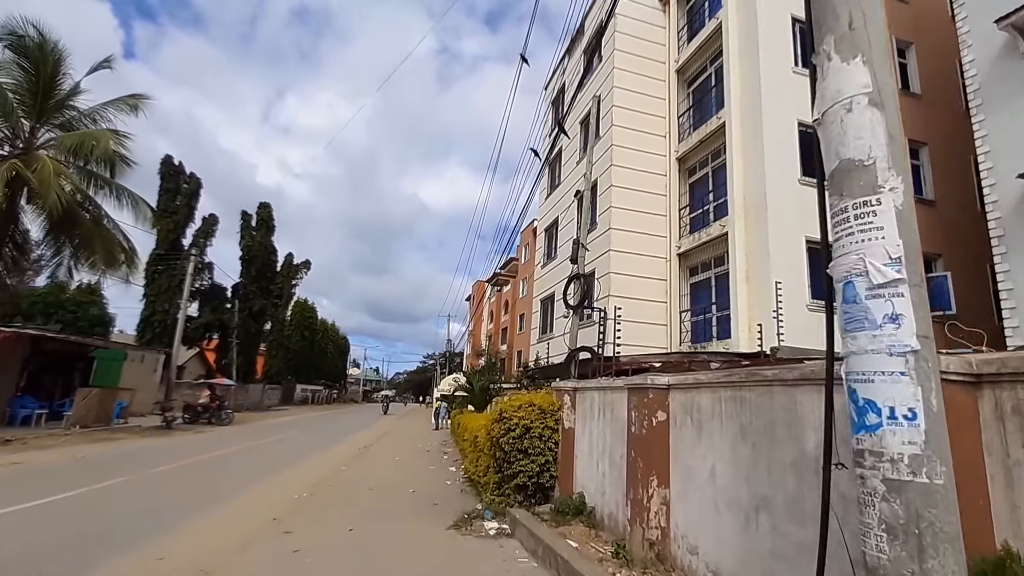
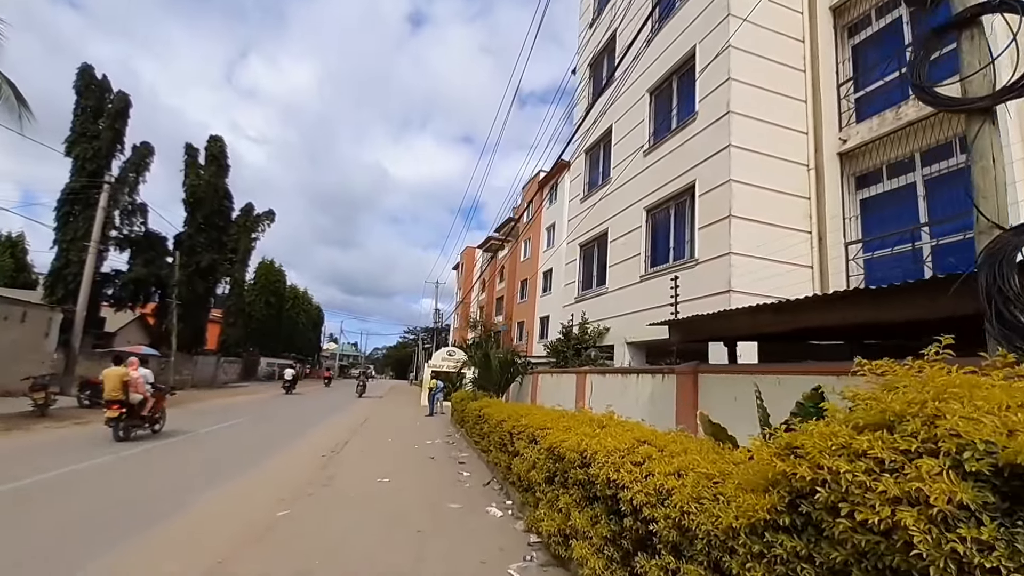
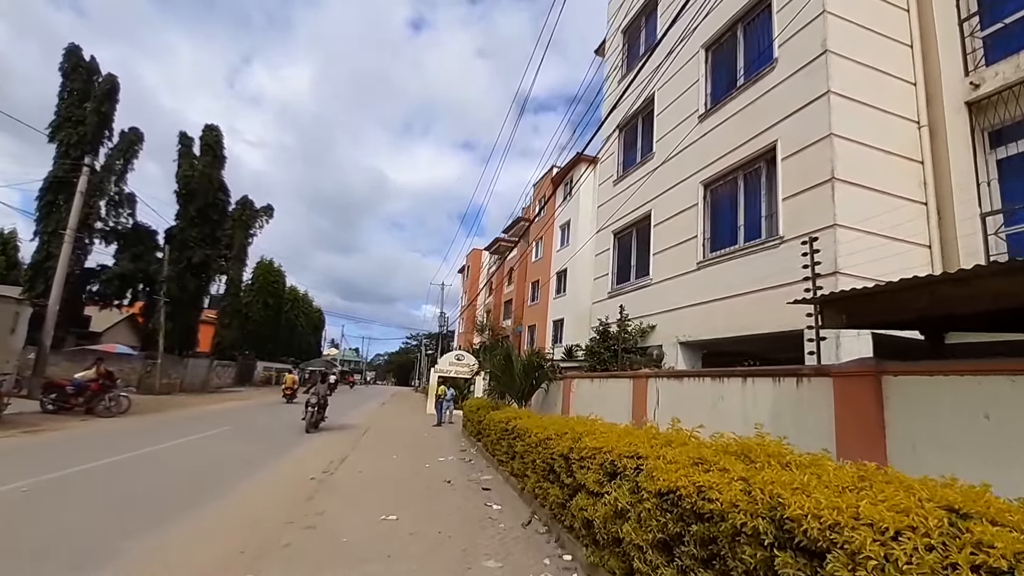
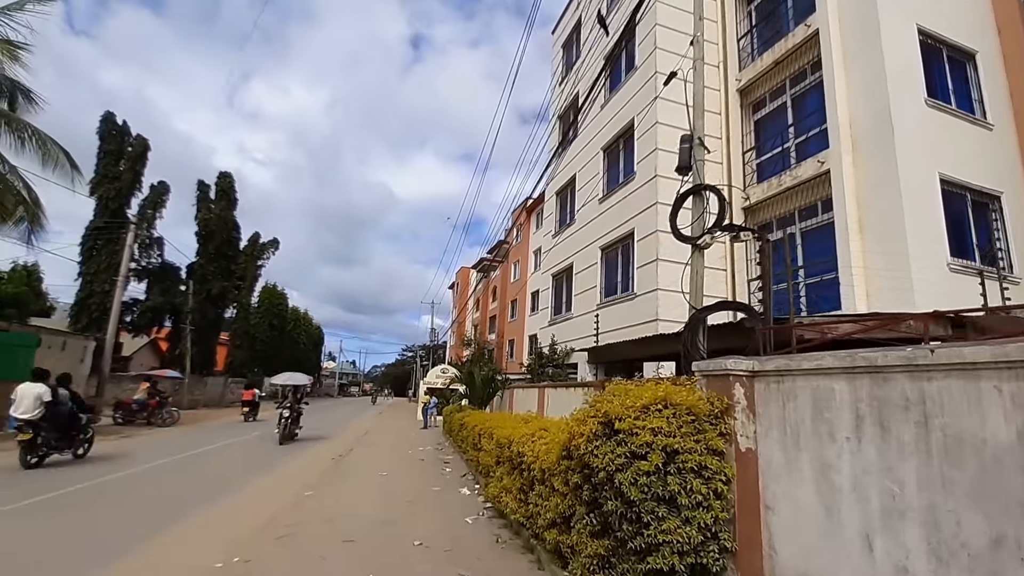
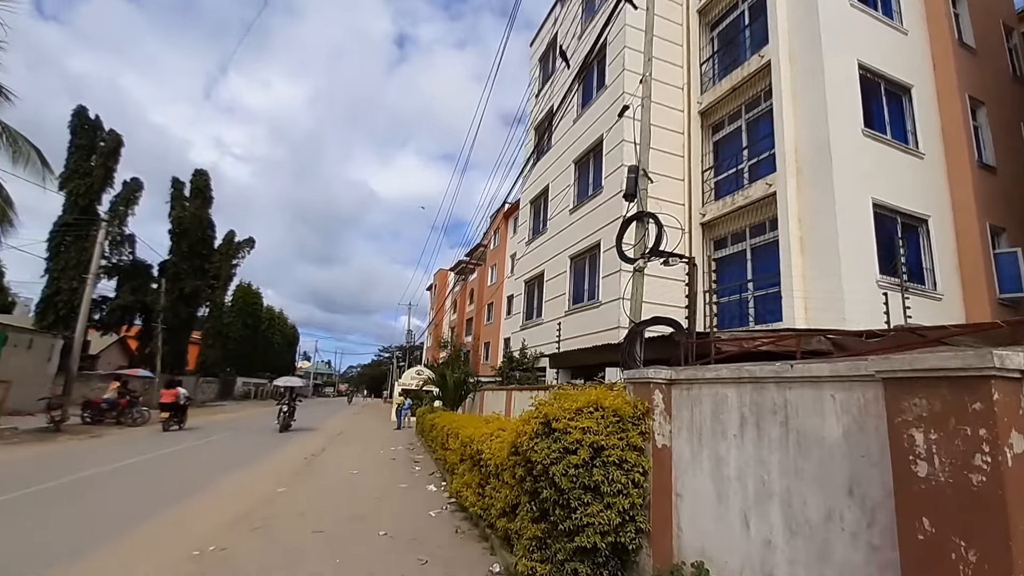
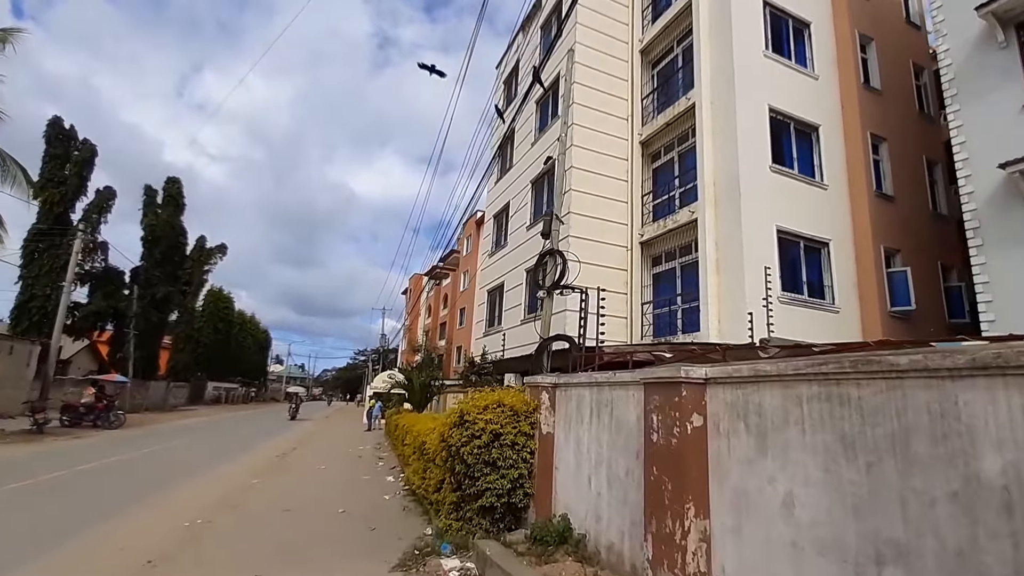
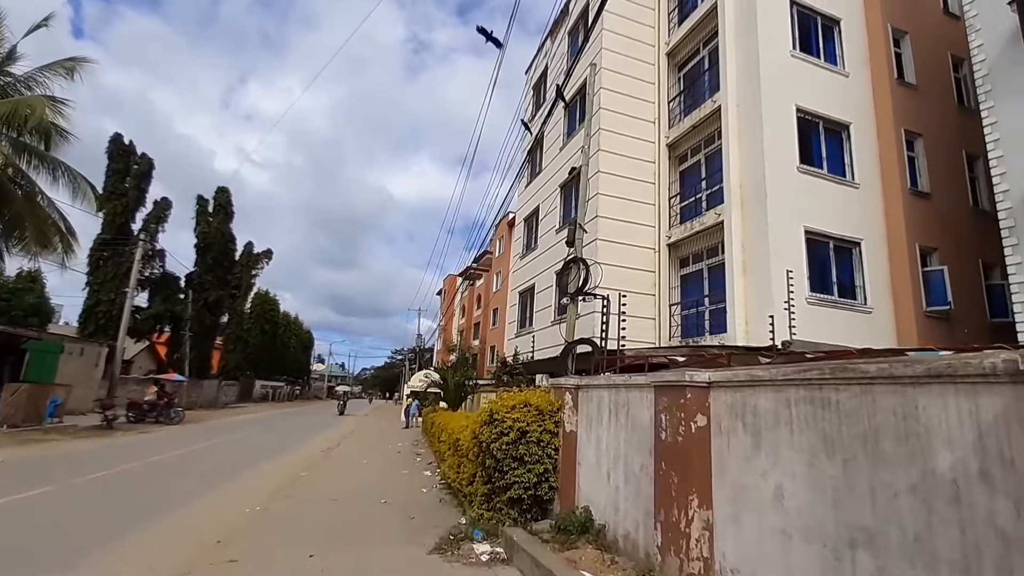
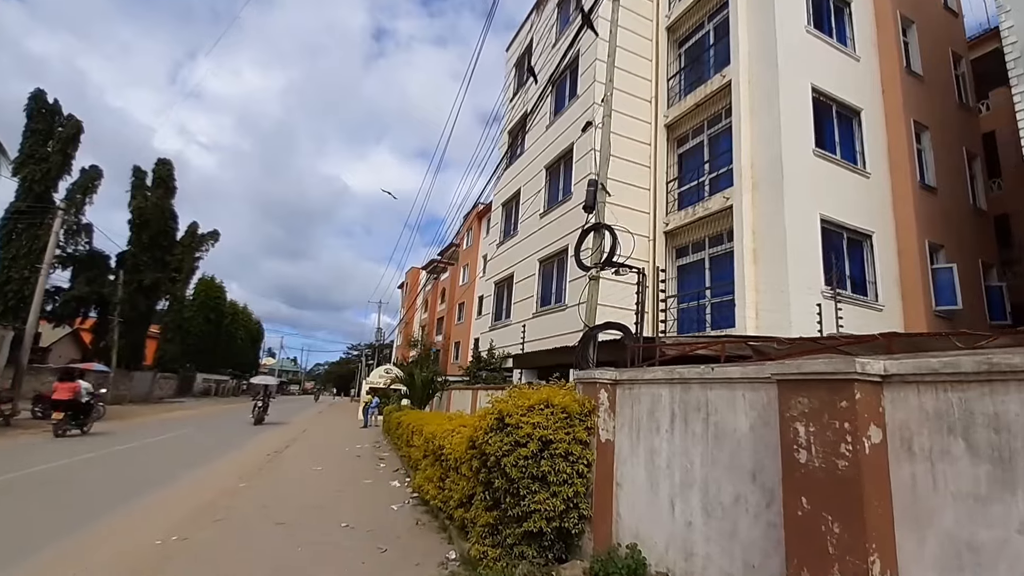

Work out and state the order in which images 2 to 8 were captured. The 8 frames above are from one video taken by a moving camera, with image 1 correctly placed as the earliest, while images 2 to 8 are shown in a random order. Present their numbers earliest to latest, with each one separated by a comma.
7, 6, 8, 5, 4, 2, 3
